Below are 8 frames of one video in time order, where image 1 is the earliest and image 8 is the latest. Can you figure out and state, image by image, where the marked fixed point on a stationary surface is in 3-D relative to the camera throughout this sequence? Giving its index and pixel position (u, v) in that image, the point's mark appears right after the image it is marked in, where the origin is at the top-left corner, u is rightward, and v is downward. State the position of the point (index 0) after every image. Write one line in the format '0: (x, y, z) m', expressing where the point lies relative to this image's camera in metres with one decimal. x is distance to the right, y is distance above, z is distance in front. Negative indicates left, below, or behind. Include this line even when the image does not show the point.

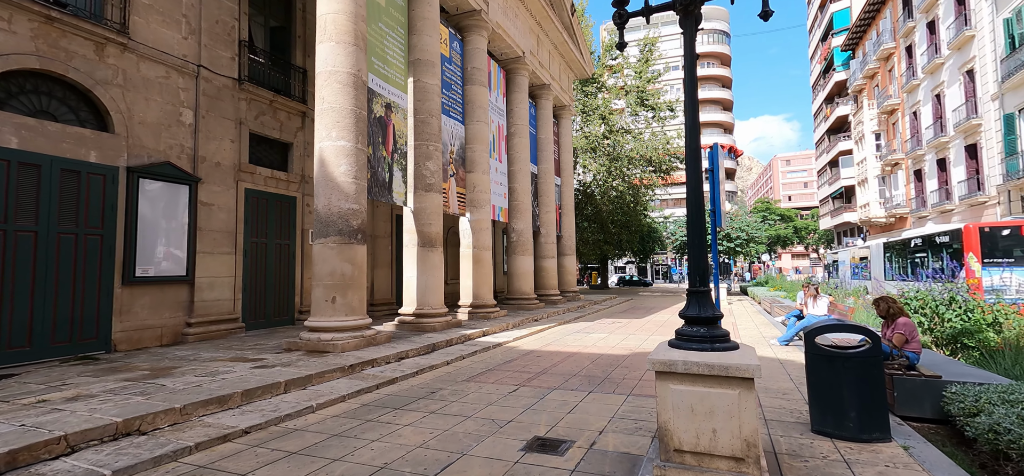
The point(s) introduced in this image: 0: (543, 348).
0: (+0.6, -2.3, +10.8) m
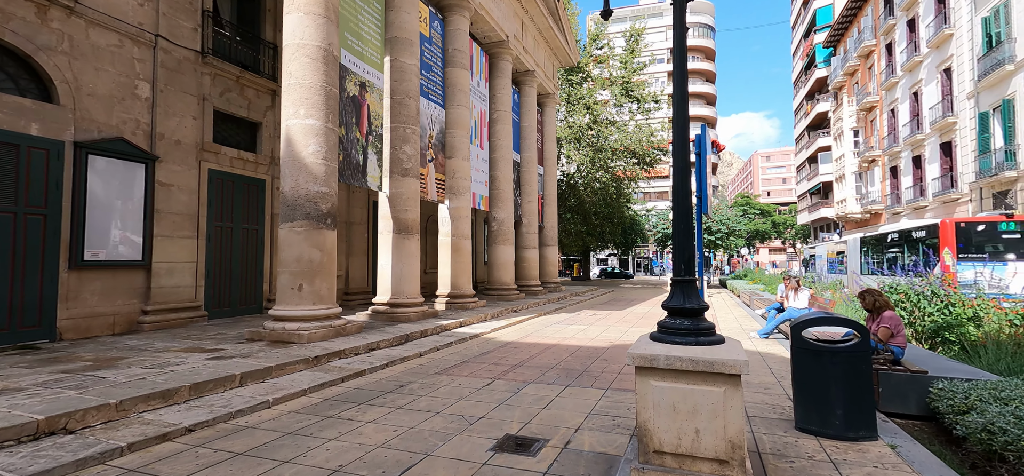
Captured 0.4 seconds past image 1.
0: (+0.2, -2.1, +10.4) m
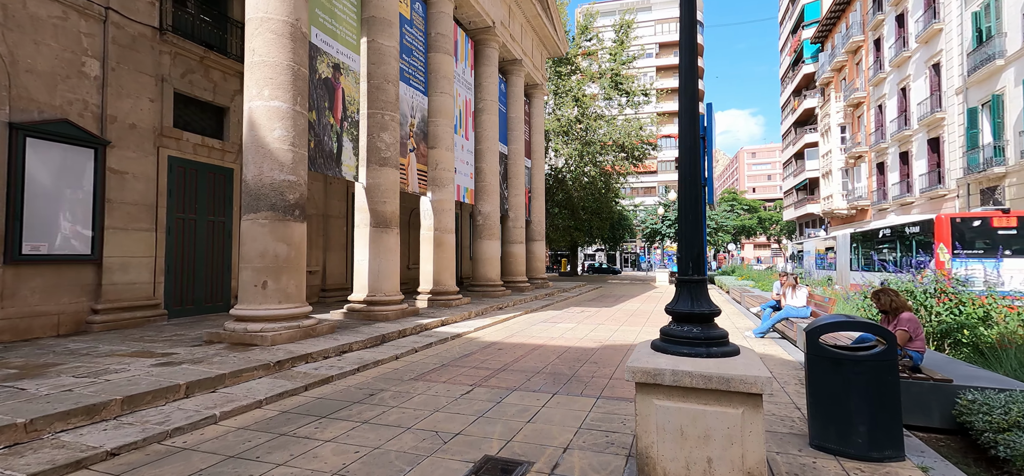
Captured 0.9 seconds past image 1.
0: (-0.1, -2.0, +9.9) m
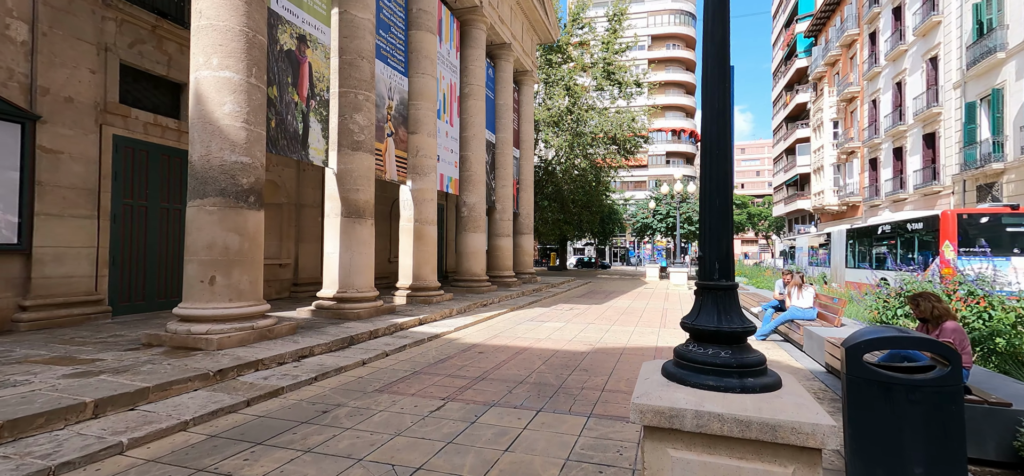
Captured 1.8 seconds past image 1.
0: (-0.4, -1.8, +9.1) m
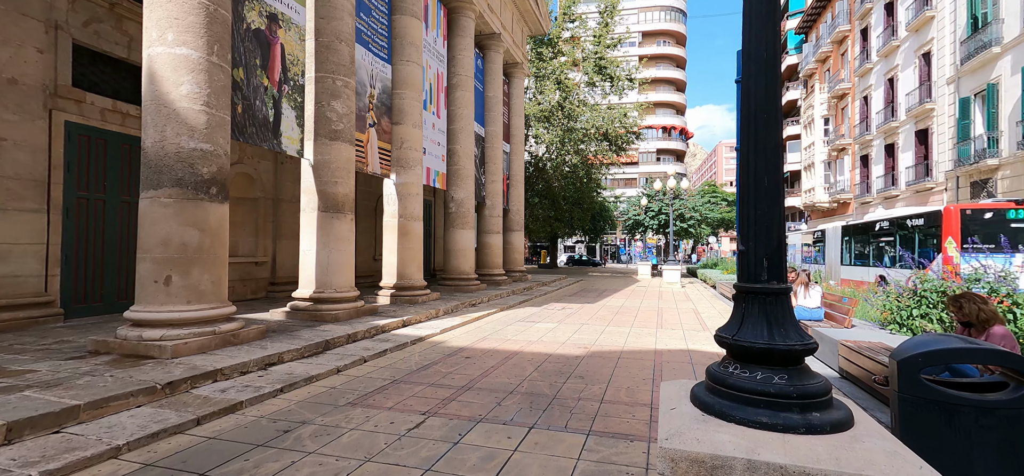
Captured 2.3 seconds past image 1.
0: (-0.6, -1.8, +8.5) m
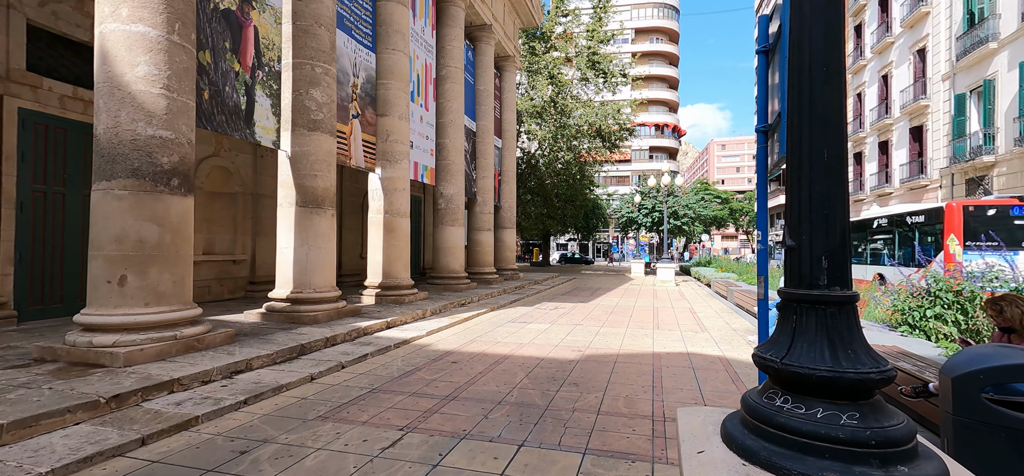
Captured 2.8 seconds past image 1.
0: (-0.8, -1.7, +8.0) m
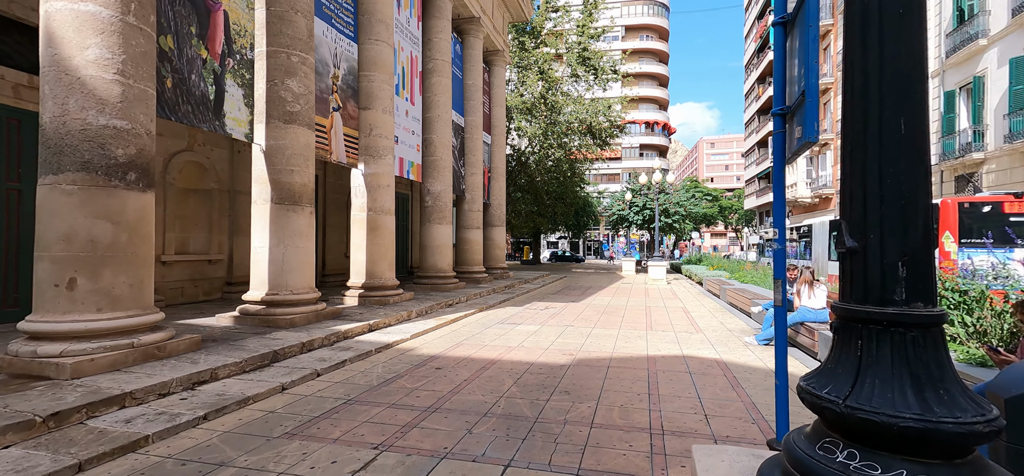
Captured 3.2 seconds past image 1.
0: (-1.0, -1.7, +7.6) m
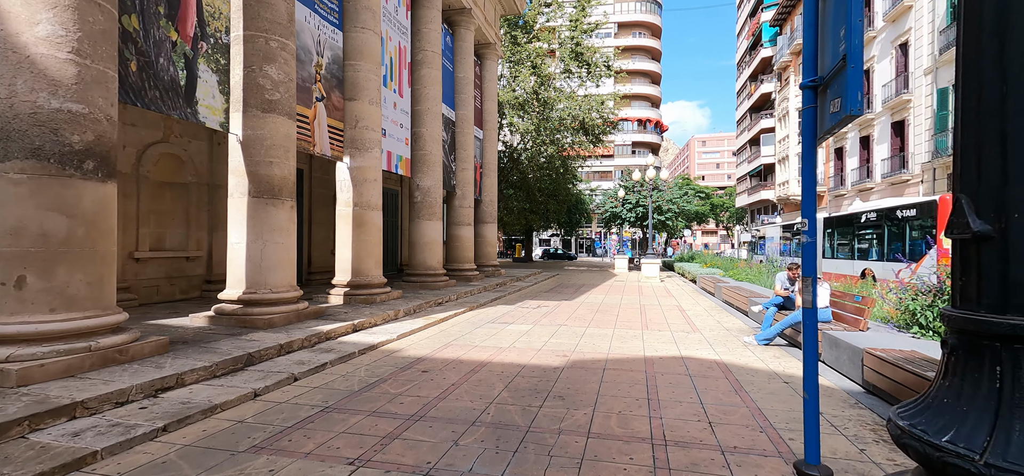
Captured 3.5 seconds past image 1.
0: (-1.1, -1.6, +7.2) m
